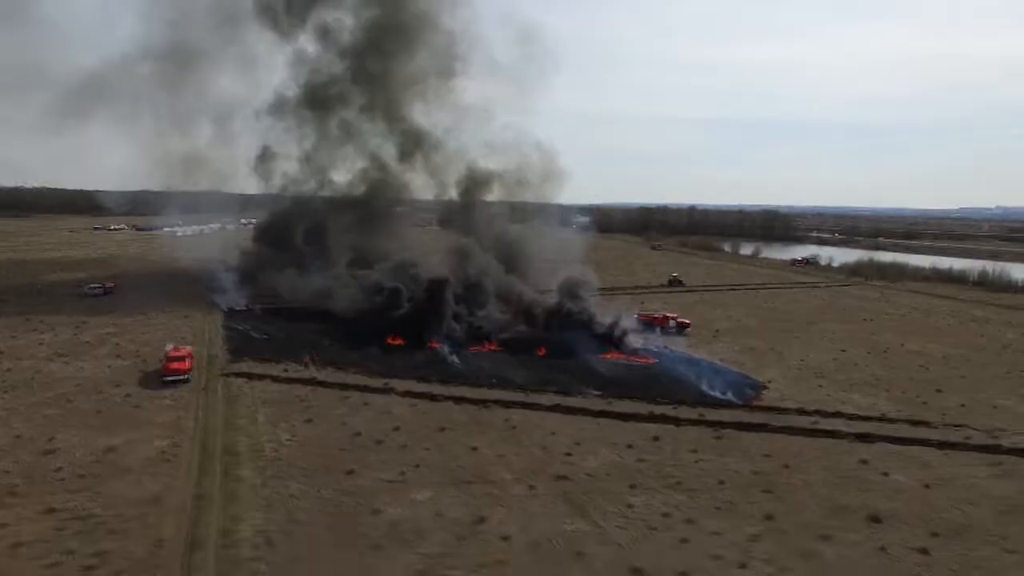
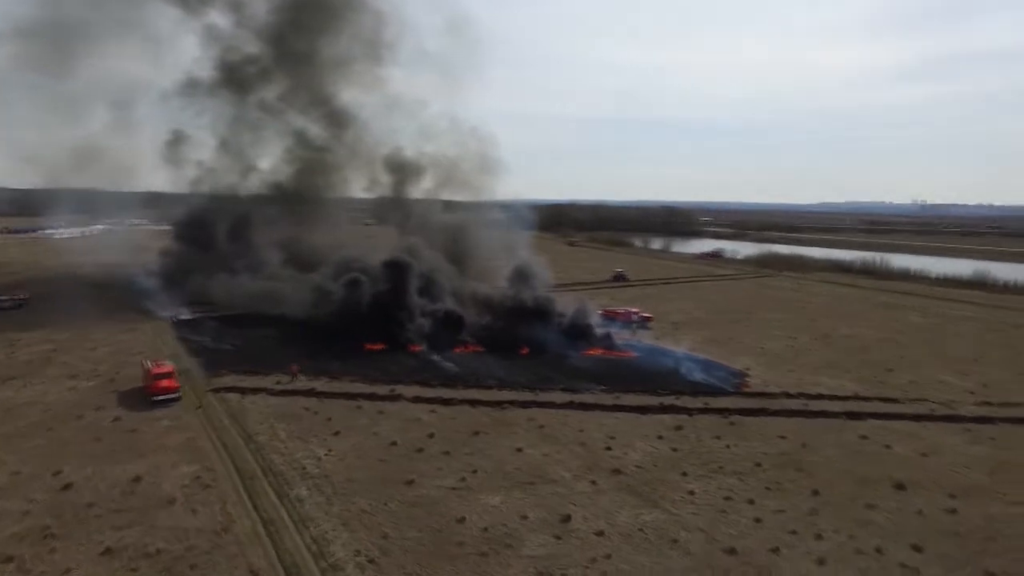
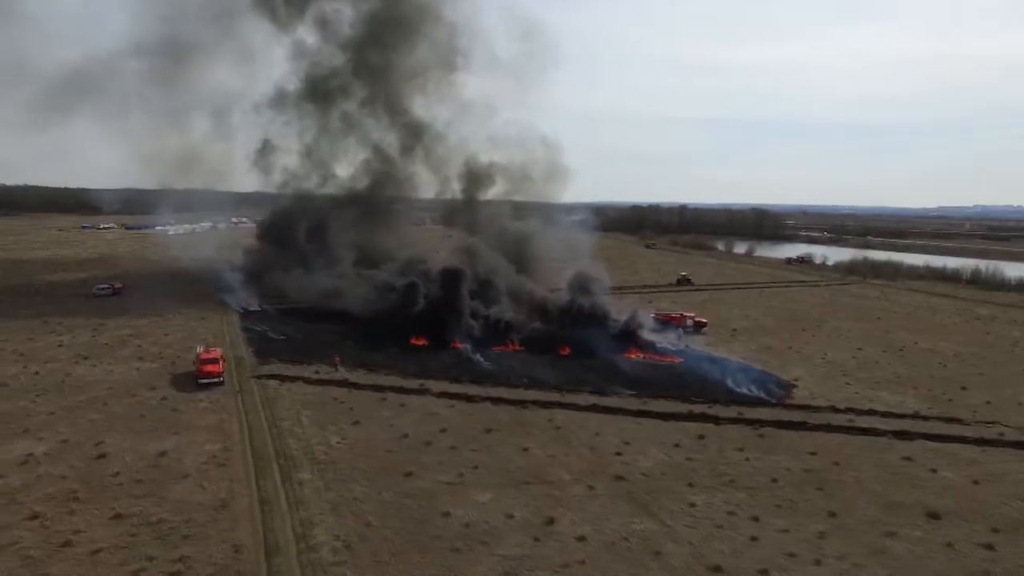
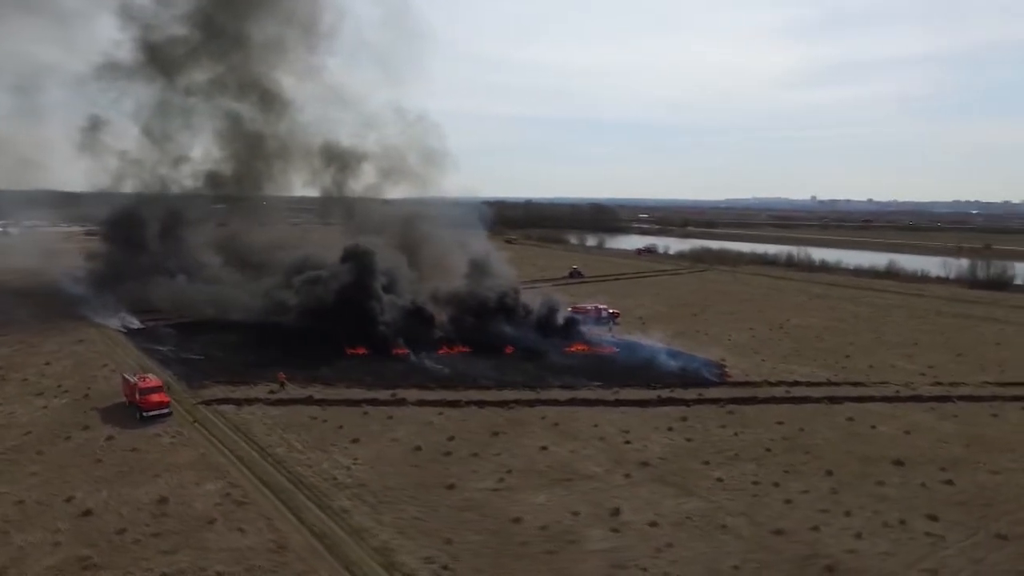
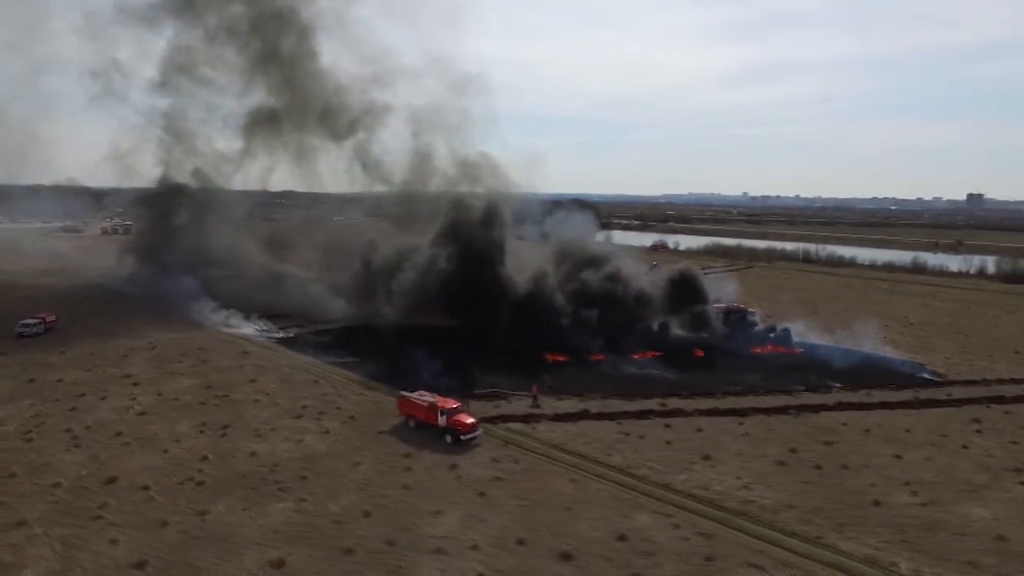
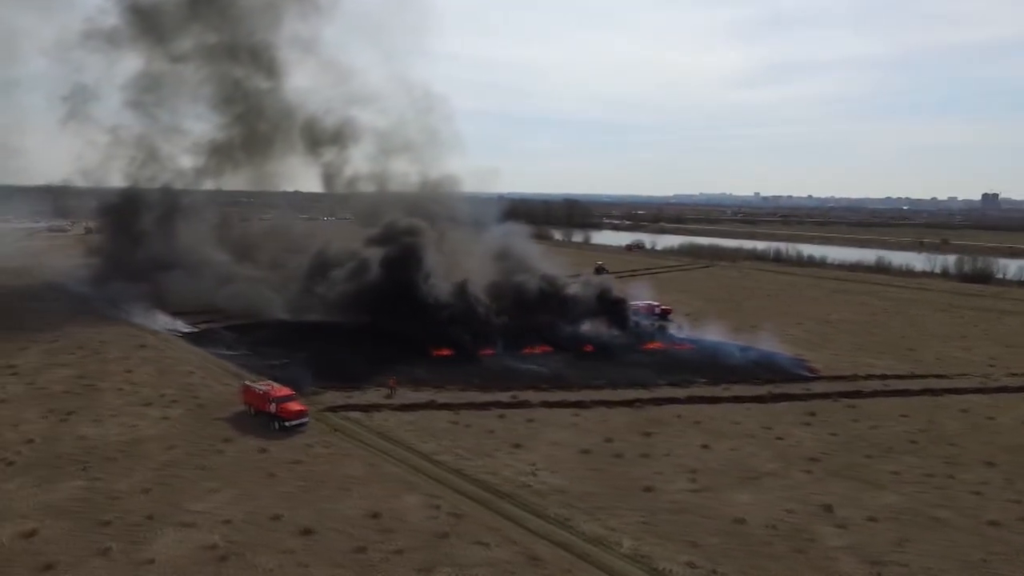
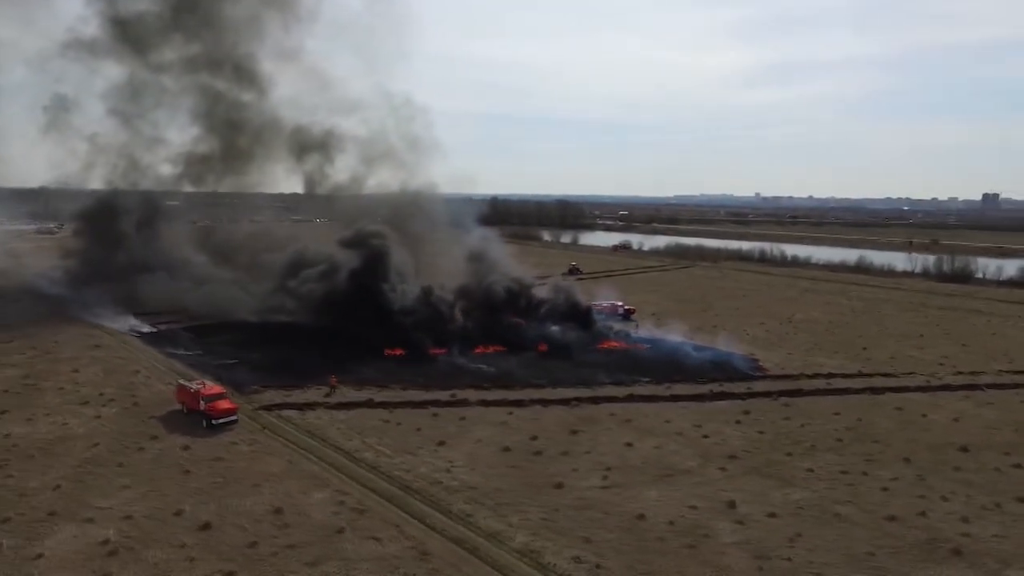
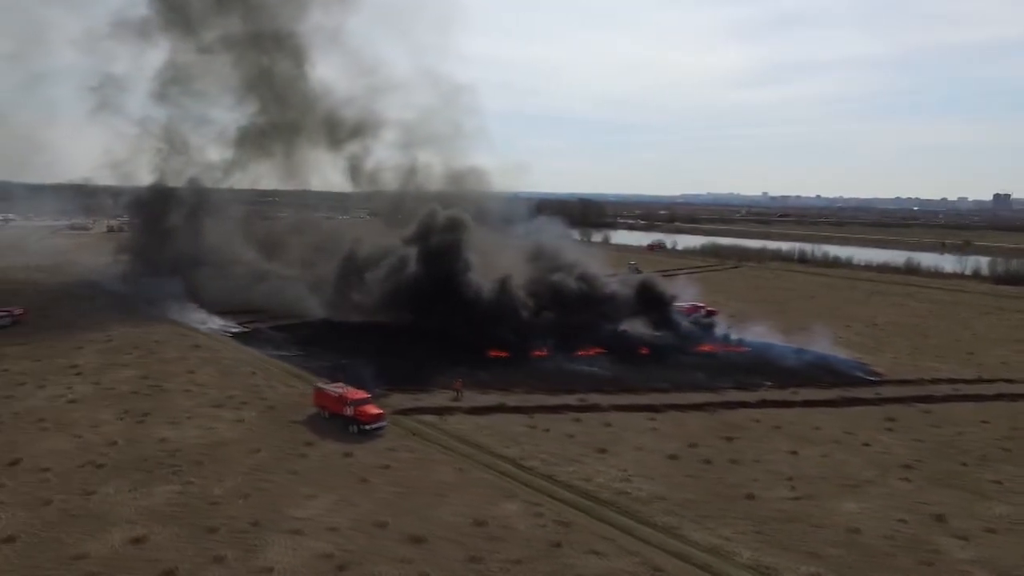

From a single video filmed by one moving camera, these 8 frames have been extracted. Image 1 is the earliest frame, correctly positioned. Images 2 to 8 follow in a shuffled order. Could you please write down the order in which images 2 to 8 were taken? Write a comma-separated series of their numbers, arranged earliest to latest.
3, 2, 4, 7, 6, 8, 5
